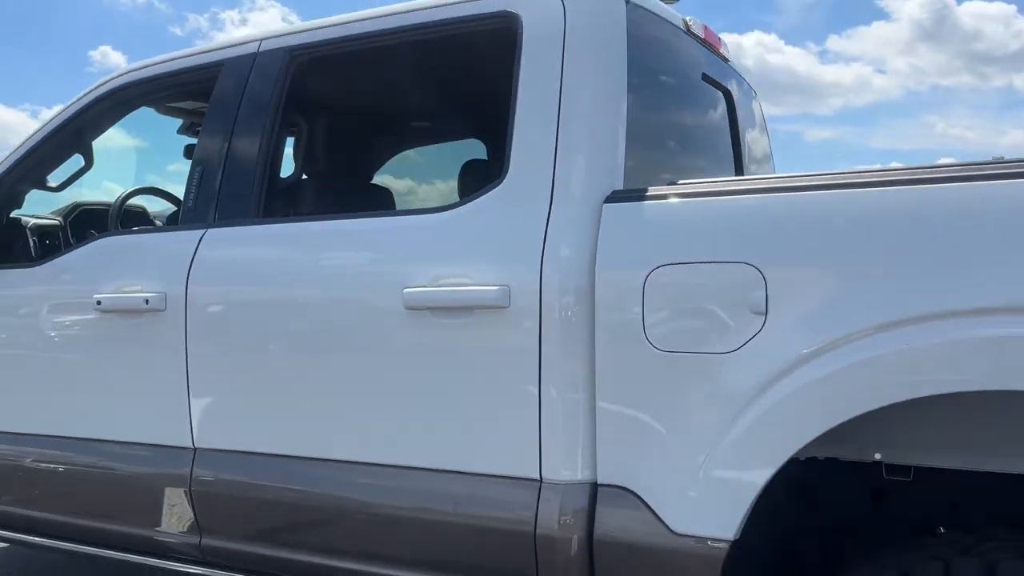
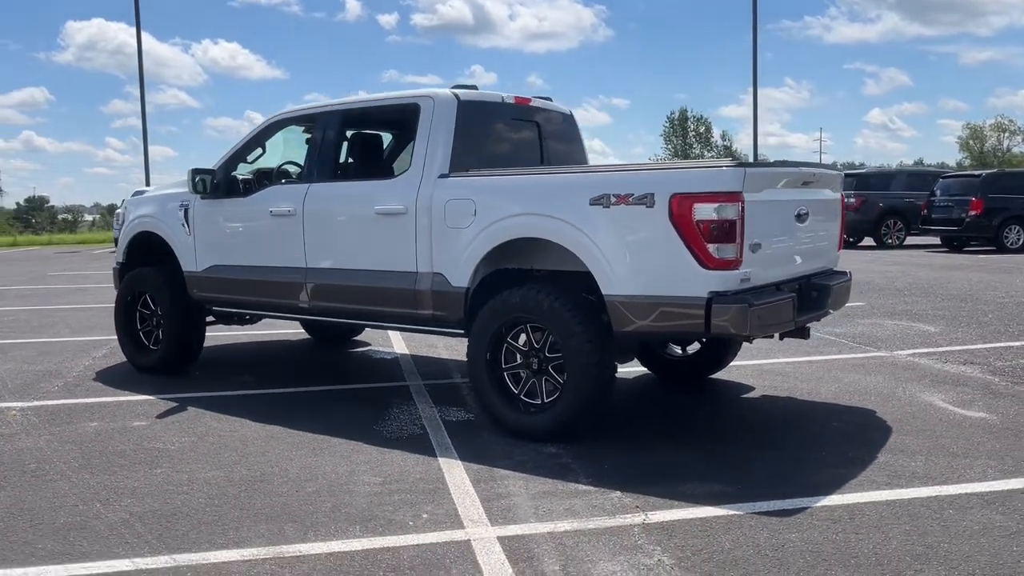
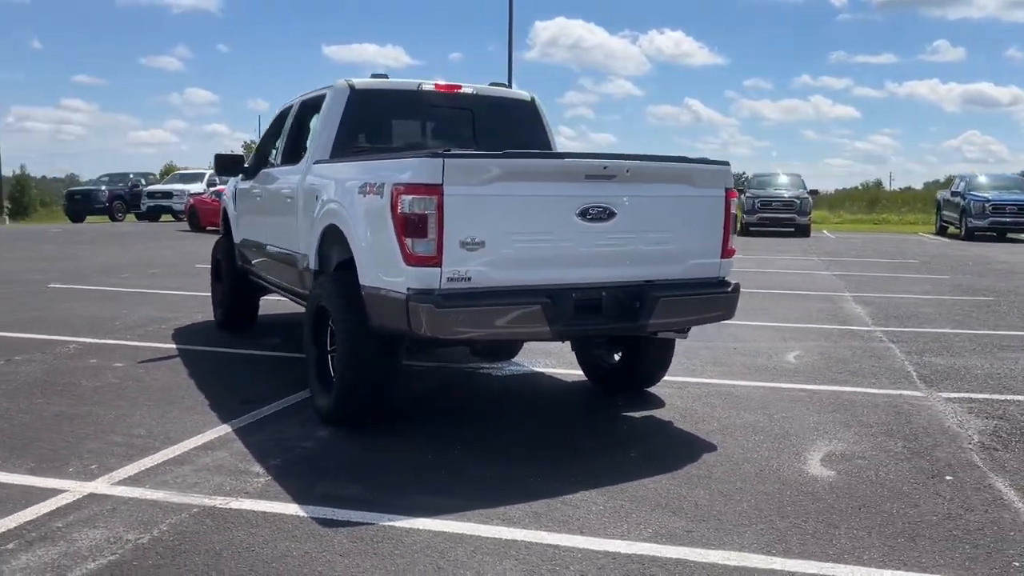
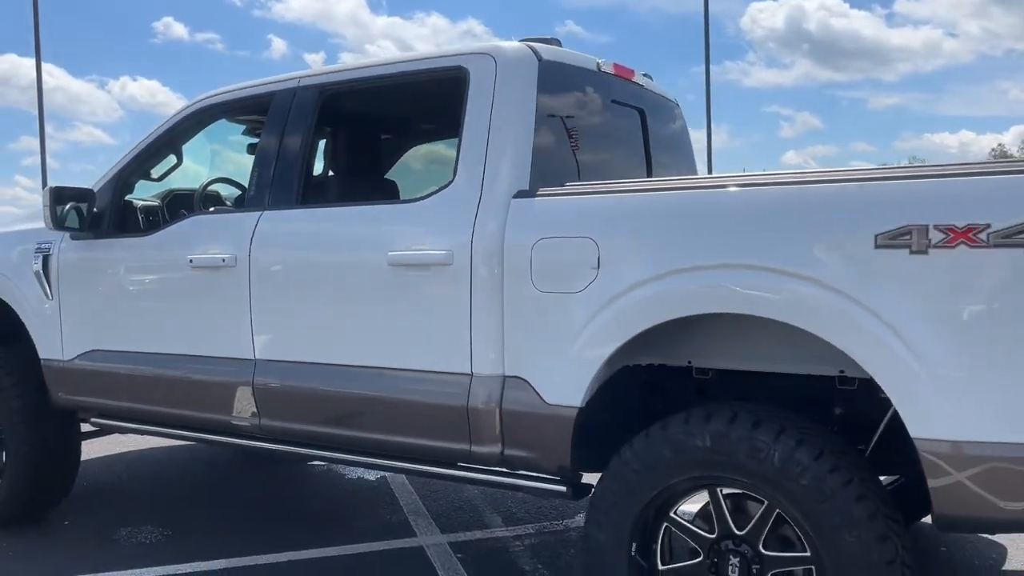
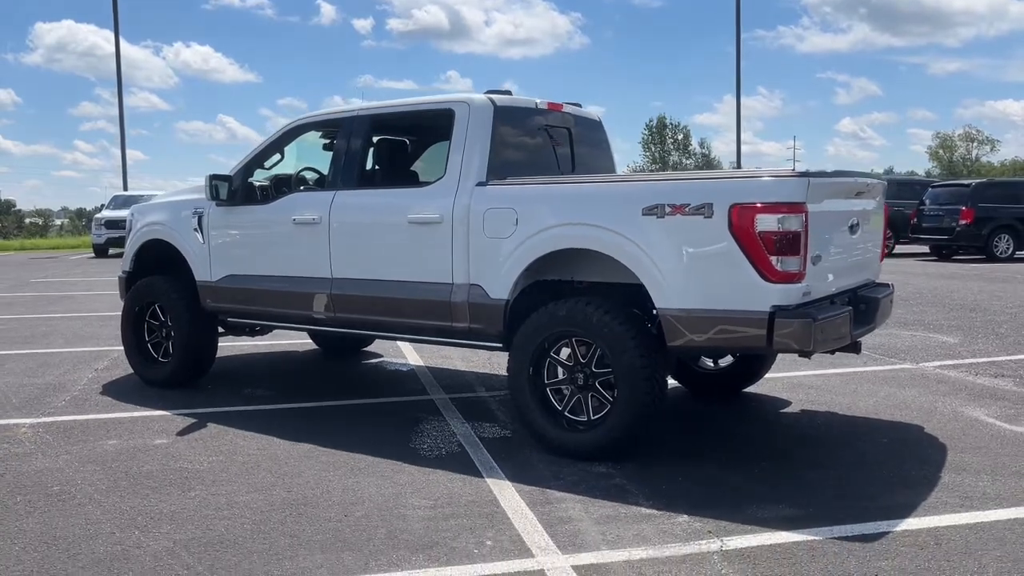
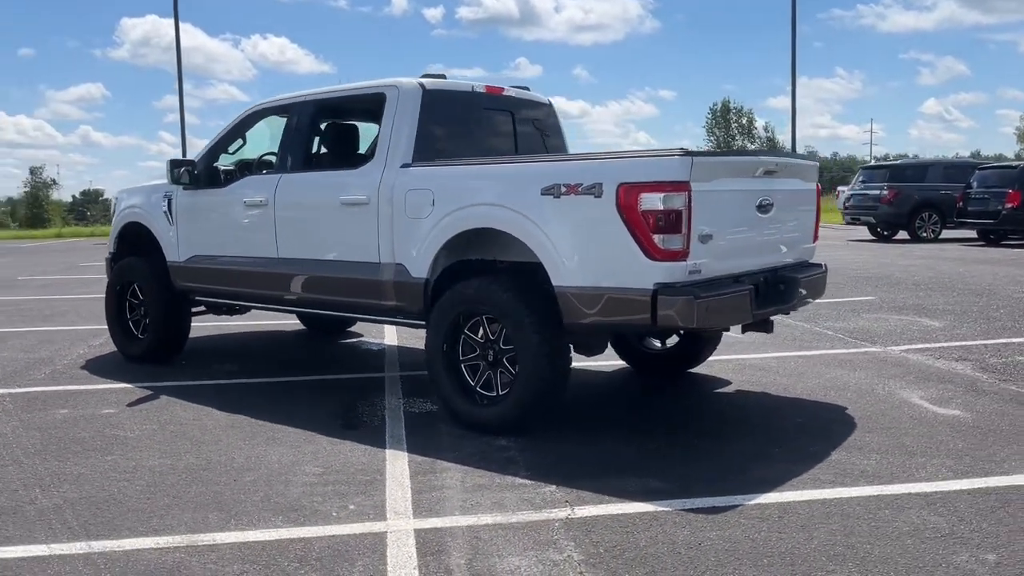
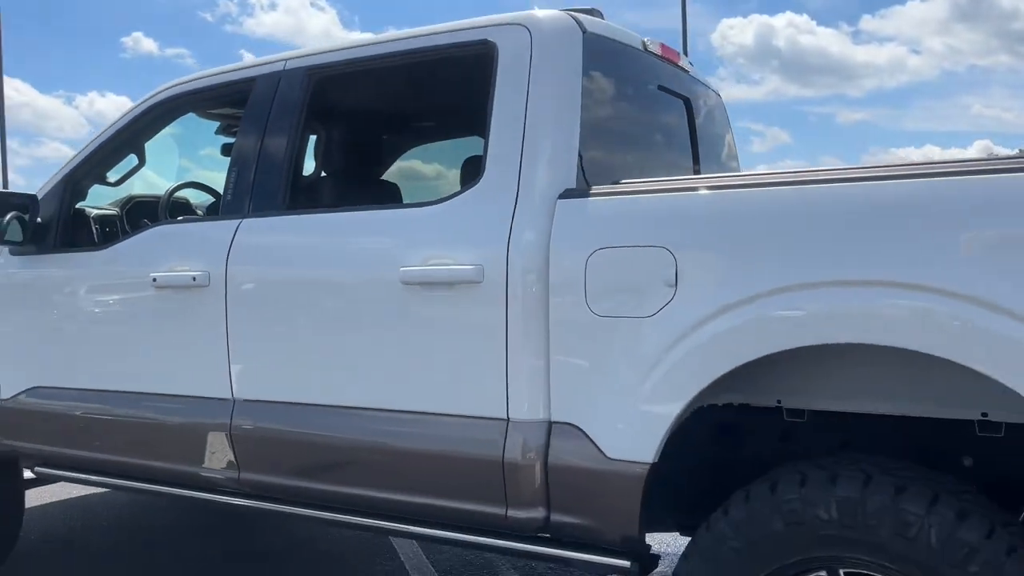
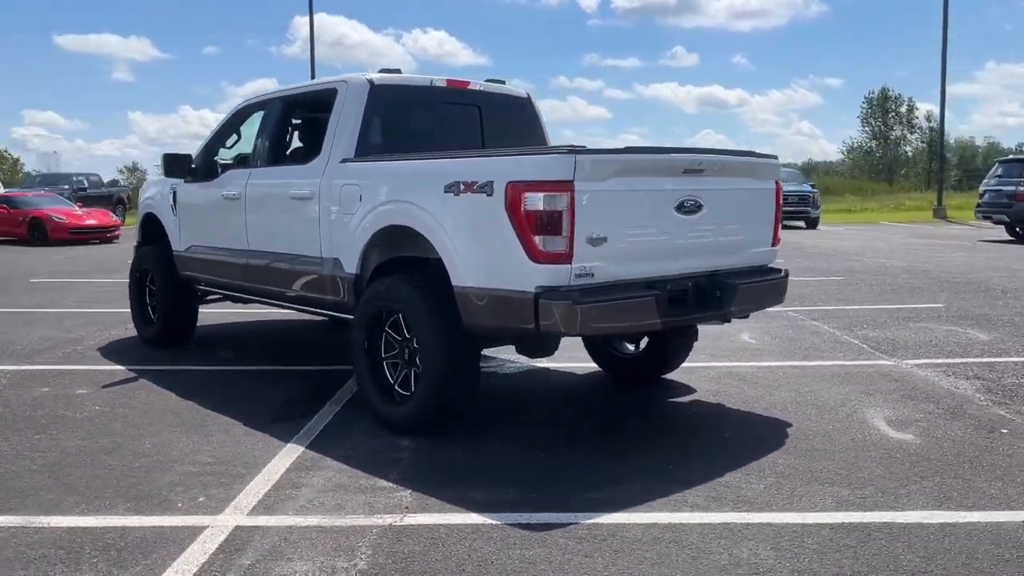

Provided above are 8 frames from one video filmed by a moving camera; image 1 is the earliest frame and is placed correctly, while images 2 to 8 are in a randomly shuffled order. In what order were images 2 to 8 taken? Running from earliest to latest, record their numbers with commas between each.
7, 4, 5, 2, 6, 8, 3
